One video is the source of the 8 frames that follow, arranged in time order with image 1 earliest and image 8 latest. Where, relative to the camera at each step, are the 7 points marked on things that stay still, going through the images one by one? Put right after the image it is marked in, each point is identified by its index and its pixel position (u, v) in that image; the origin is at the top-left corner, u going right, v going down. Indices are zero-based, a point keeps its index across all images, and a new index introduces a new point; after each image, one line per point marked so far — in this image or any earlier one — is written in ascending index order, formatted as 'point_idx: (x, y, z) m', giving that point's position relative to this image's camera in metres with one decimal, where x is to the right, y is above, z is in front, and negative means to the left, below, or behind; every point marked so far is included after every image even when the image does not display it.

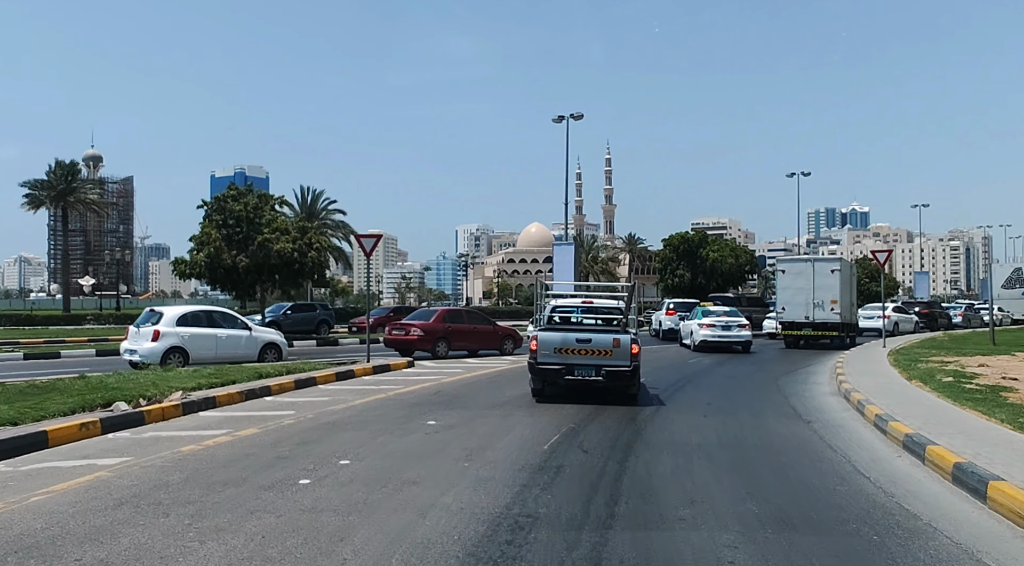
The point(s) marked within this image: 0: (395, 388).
0: (-2.1, -1.9, +16.0) m
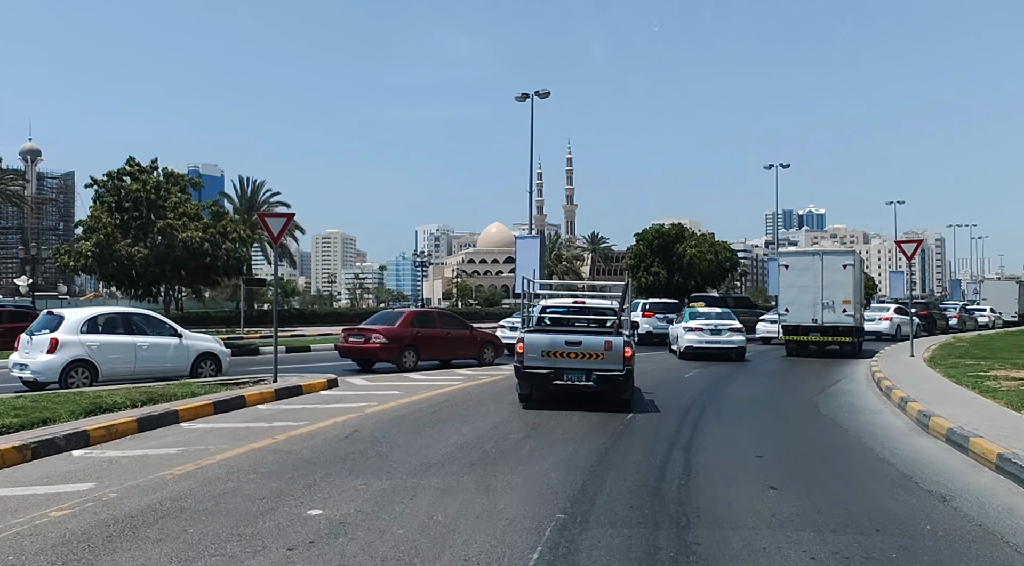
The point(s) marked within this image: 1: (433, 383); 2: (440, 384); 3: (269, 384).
0: (-2.7, -1.8, +11.2) m
1: (-1.5, -2.0, +17.8) m
2: (-1.4, -2.0, +17.6) m
3: (-4.1, -1.7, +14.7) m
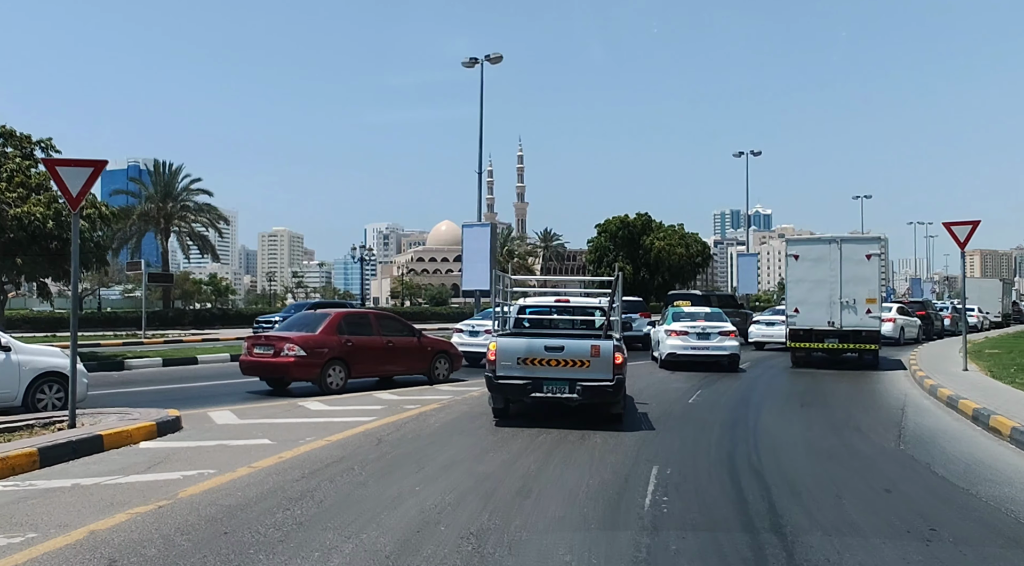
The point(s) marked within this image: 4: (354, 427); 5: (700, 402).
0: (-3.2, -1.7, +5.7) m
1: (-2.4, -1.9, +12.3) m
2: (-2.2, -1.8, +12.1) m
3: (-4.8, -1.5, +9.1) m
4: (-2.0, -1.8, +11.0) m
5: (+3.1, -1.9, +14.5) m
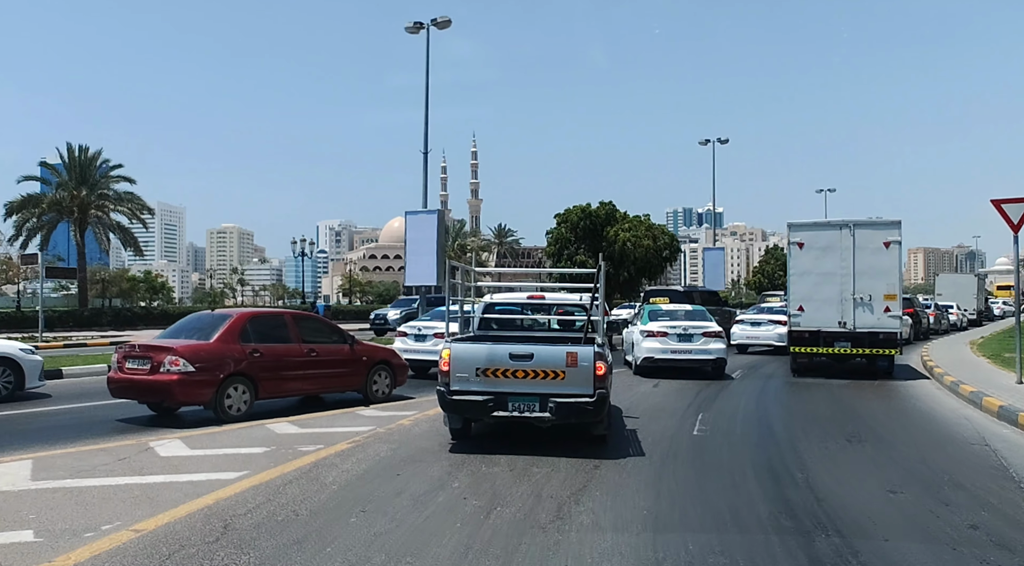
0: (-3.5, -1.6, +1.7) m
1: (-3.0, -1.8, +8.4) m
2: (-2.8, -1.7, +8.2) m
3: (-5.2, -1.4, +5.0) m
4: (-2.5, -1.7, +7.1) m
5: (+2.4, -1.8, +10.9) m
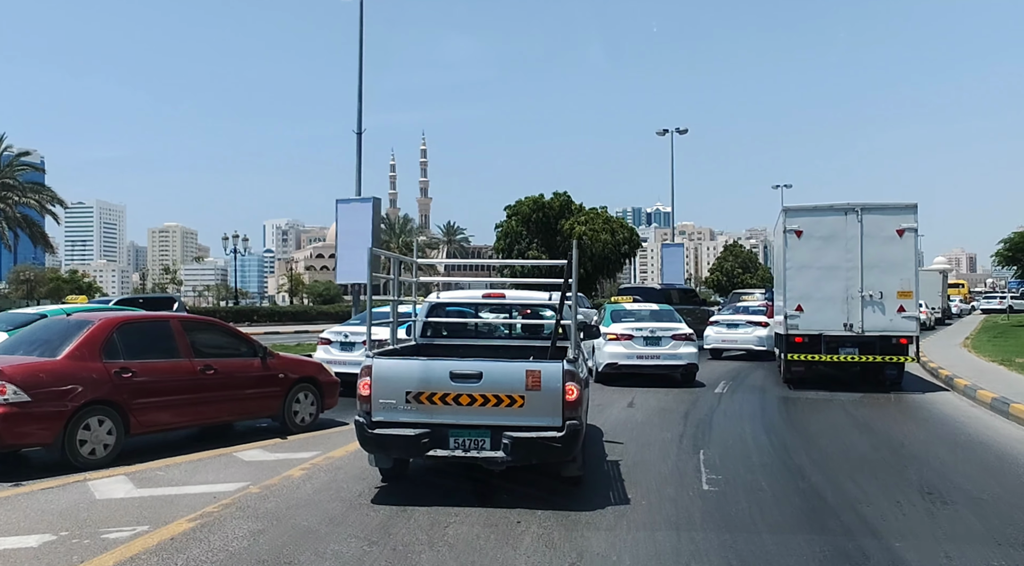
0: (-3.5, -1.5, -1.7) m
1: (-3.4, -1.7, +5.0) m
2: (-3.2, -1.7, +4.9) m
3: (-5.4, -1.4, +1.6) m
4: (-2.8, -1.6, +3.8) m
5: (+1.8, -1.7, +7.8) m
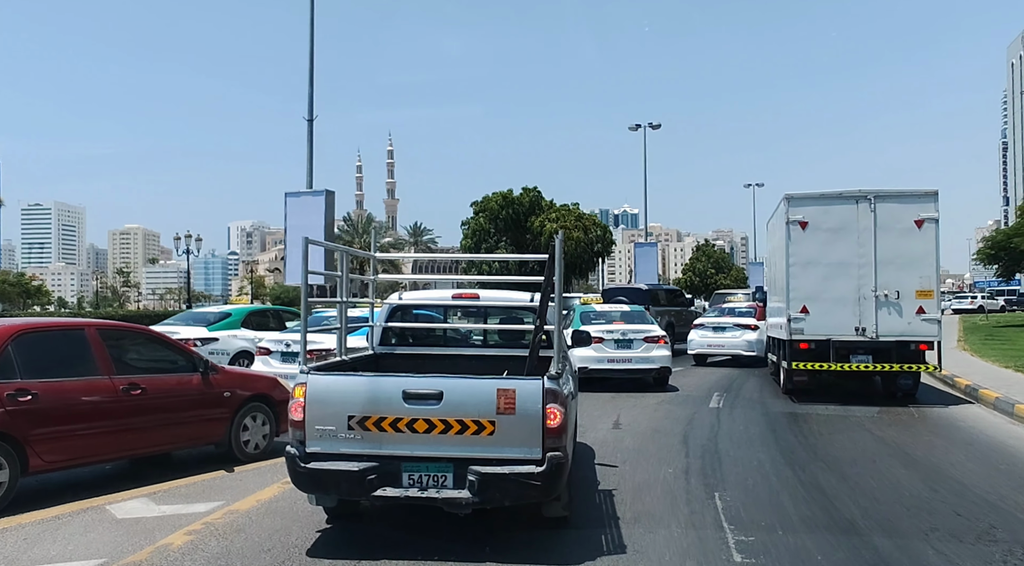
0: (-3.4, -1.5, -3.8) m
1: (-3.6, -1.7, +2.9) m
2: (-3.4, -1.7, +2.7) m
3: (-5.4, -1.4, -0.6) m
4: (-3.0, -1.6, +1.7) m
5: (+1.6, -1.7, +5.9) m
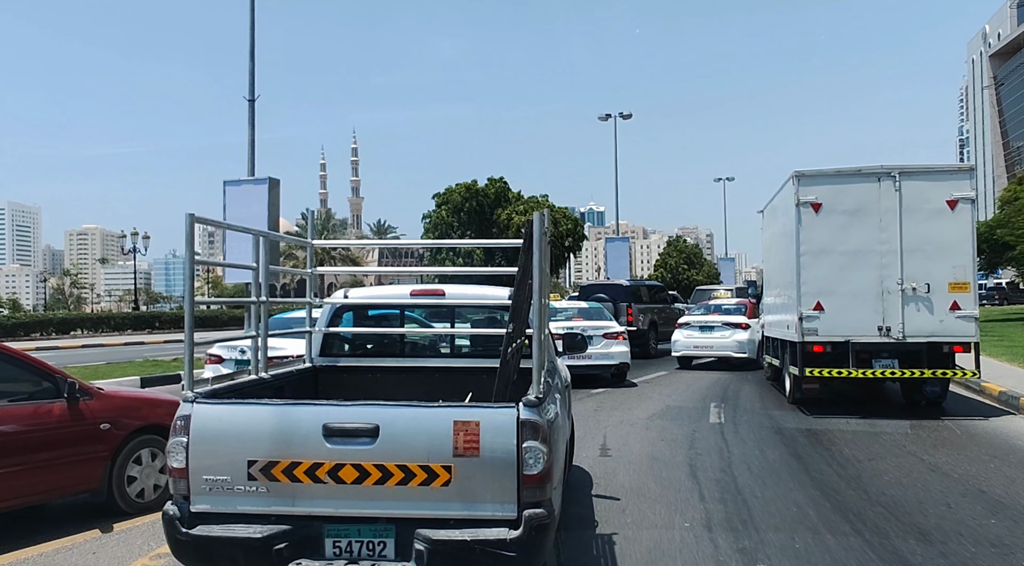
0: (-3.2, -1.5, -6.0) m
1: (-3.6, -1.7, +0.7) m
2: (-3.4, -1.7, +0.5) m
3: (-5.4, -1.4, -2.9) m
4: (-3.0, -1.6, -0.5) m
5: (+1.4, -1.6, +3.9) m
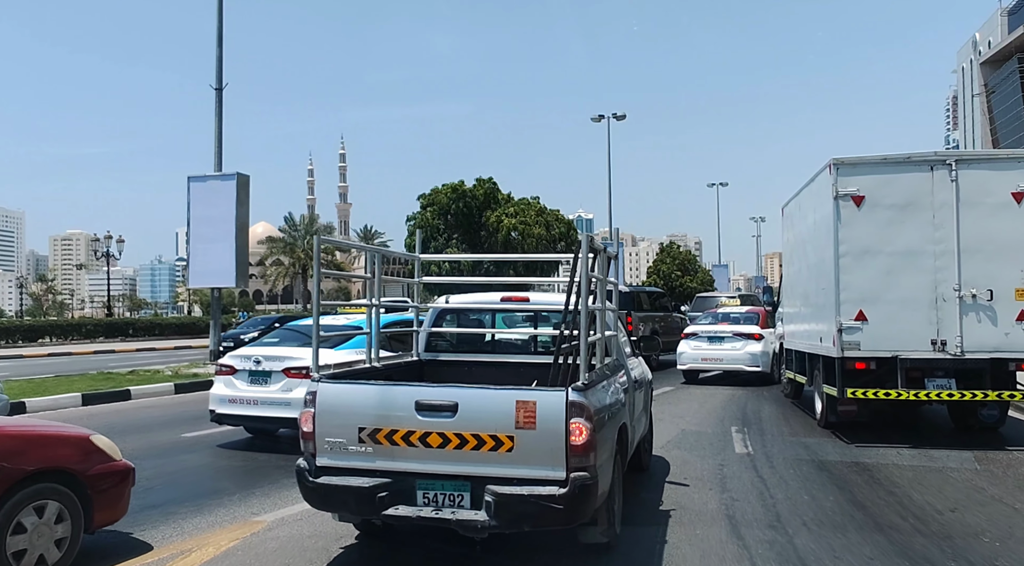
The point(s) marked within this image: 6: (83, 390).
0: (-3.1, -1.4, -7.7) m
1: (-3.6, -1.6, -1.0) m
2: (-3.4, -1.6, -1.2) m
3: (-5.3, -1.3, -4.6) m
4: (-2.9, -1.6, -2.2) m
5: (+1.4, -1.6, +2.2) m
6: (-7.4, -1.8, +15.1) m
